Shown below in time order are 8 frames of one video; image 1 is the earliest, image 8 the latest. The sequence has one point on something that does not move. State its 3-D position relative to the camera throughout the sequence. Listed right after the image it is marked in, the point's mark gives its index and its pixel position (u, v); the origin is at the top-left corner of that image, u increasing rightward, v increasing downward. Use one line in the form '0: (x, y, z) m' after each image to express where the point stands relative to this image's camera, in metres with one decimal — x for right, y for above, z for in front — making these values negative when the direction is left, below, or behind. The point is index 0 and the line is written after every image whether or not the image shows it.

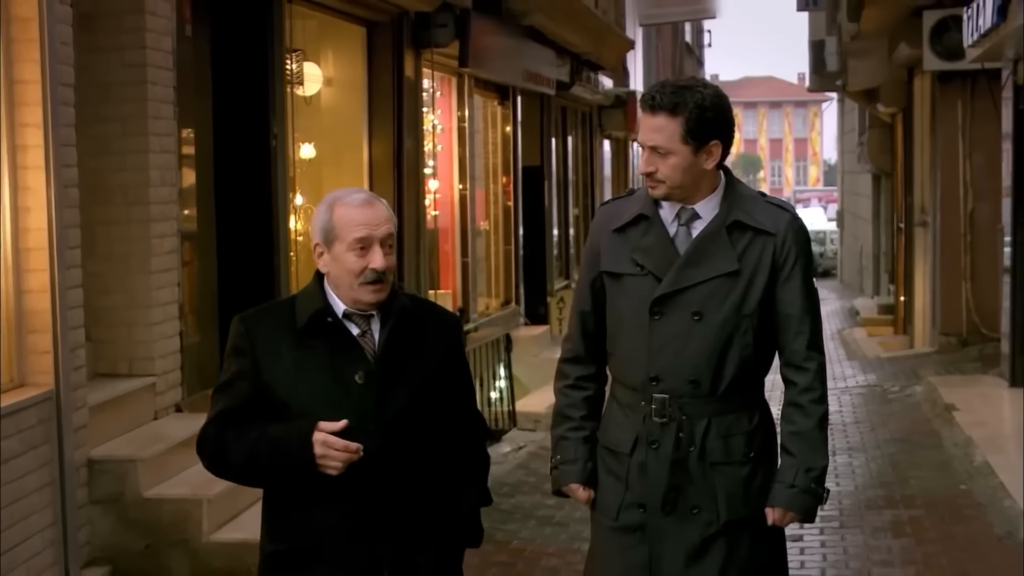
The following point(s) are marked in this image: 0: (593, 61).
0: (+1.0, +2.7, +16.5) m
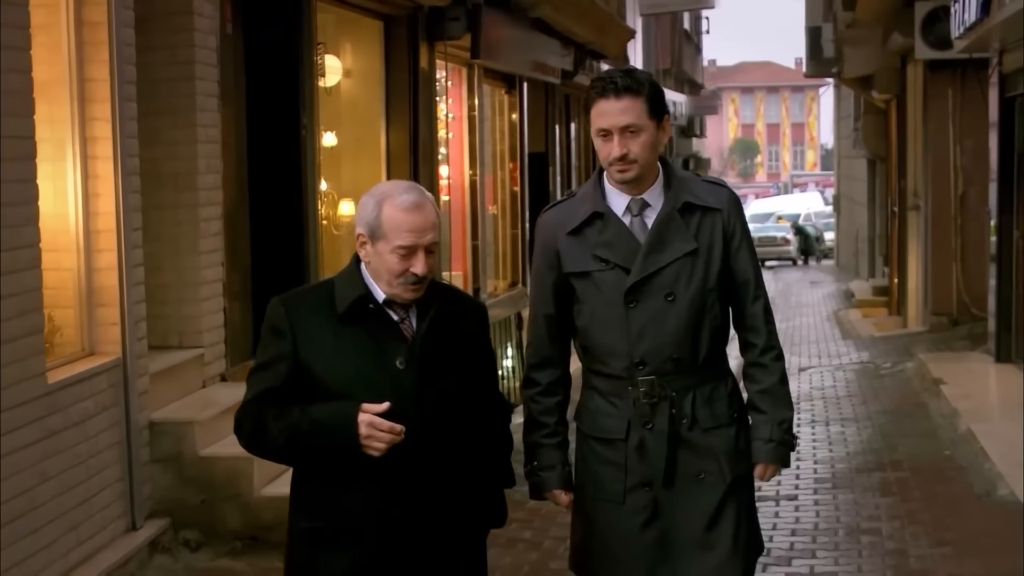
0: (+1.0, +2.9, +17.0) m
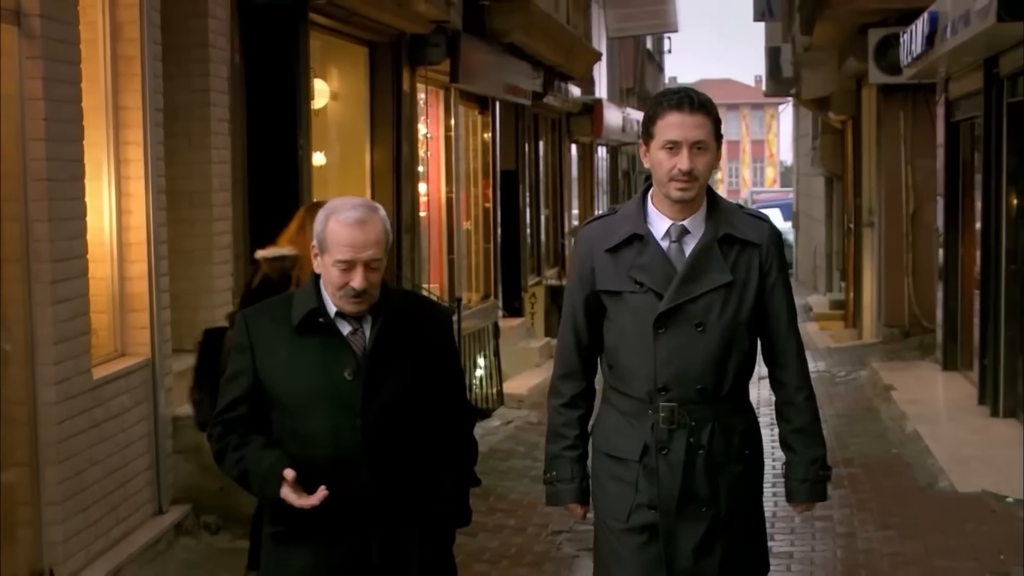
0: (+0.7, +2.8, +17.7) m
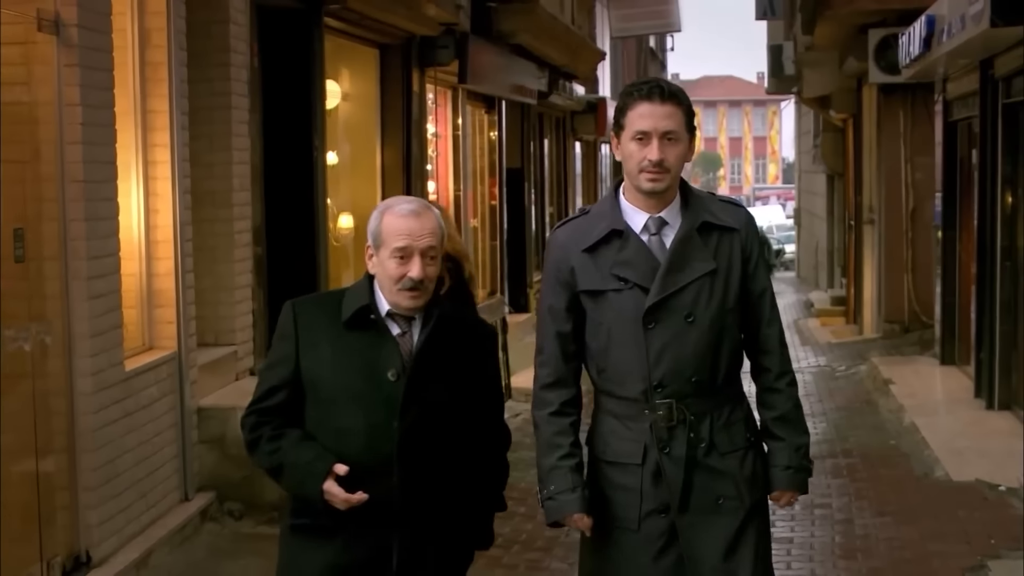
0: (+0.7, +2.8, +18.0) m
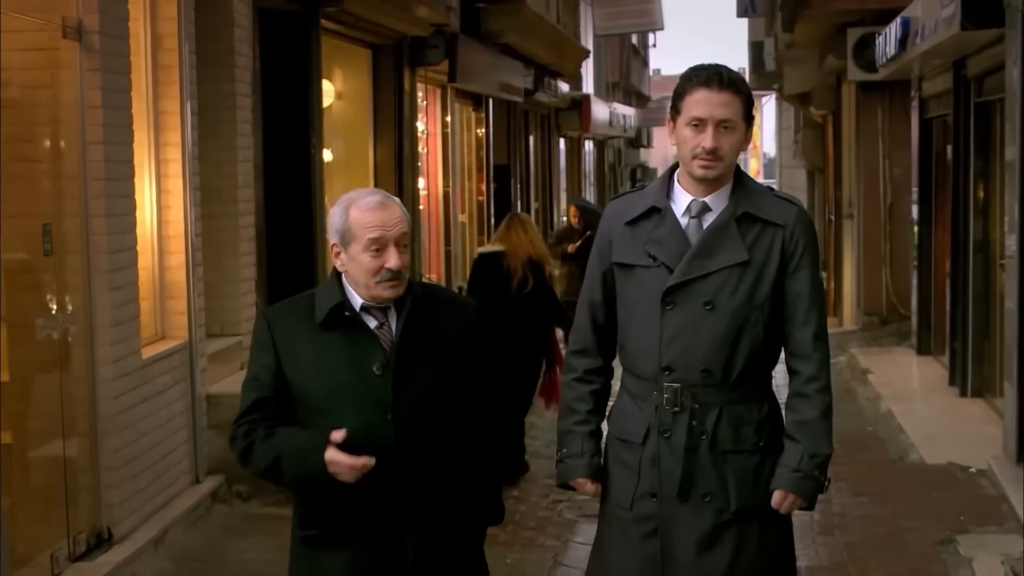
0: (+0.5, +2.9, +18.3) m
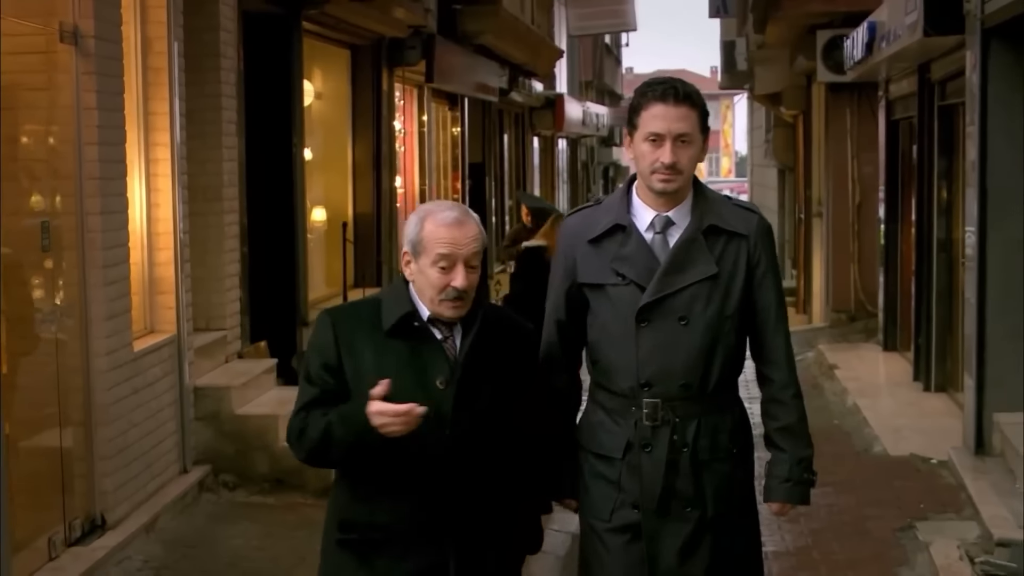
0: (+0.2, +2.9, +18.5) m
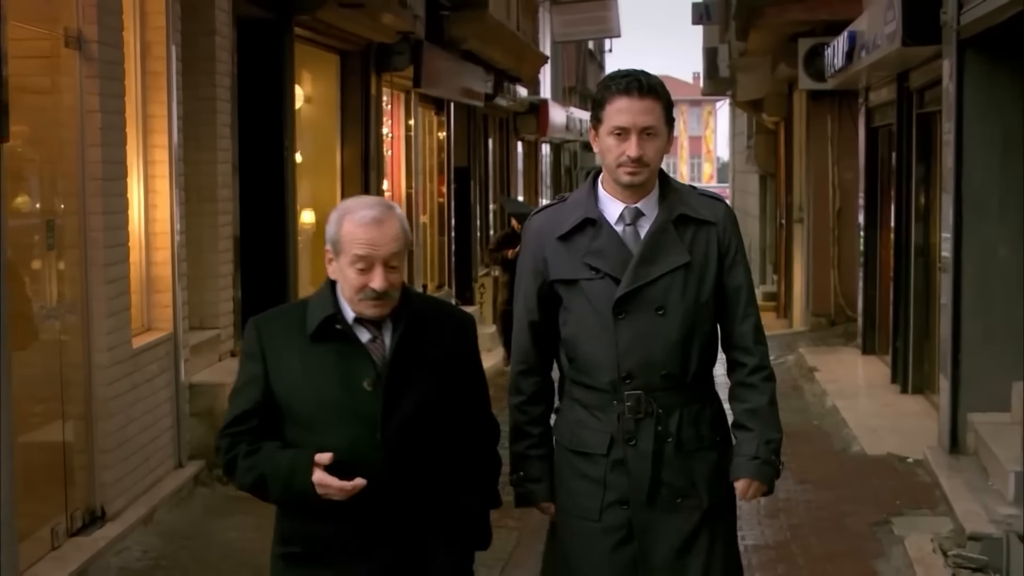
0: (0.0, +2.9, +18.7) m
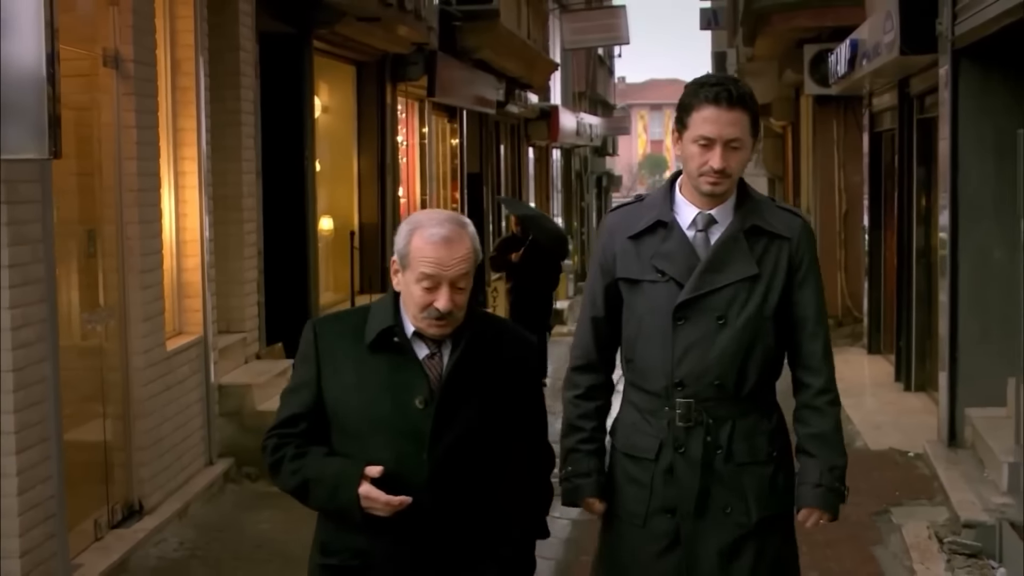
0: (+0.2, +2.8, +19.1) m
